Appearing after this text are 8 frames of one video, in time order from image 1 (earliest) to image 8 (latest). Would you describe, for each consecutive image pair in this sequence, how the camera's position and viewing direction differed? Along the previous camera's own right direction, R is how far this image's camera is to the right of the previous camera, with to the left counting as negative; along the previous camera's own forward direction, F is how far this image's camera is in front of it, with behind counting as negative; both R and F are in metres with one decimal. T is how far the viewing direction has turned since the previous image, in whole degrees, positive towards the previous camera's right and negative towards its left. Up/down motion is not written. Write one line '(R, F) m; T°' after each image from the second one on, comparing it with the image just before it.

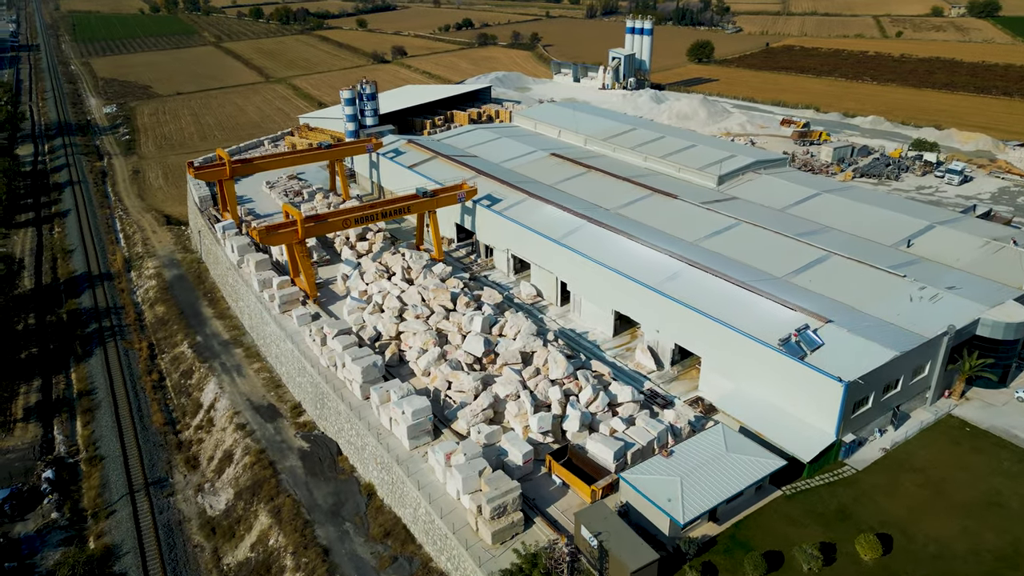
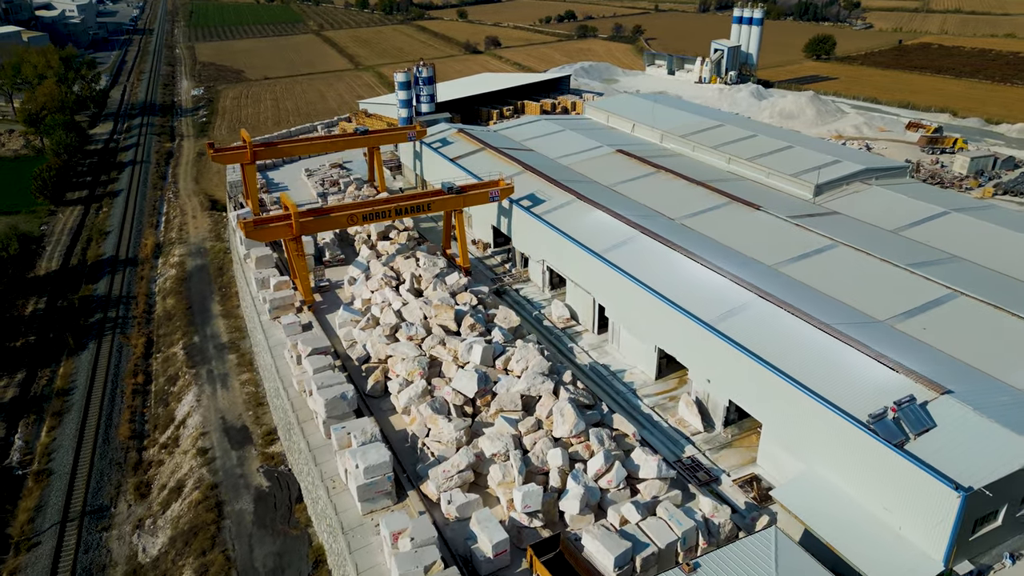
(+1.8, +4.0) m; -8°
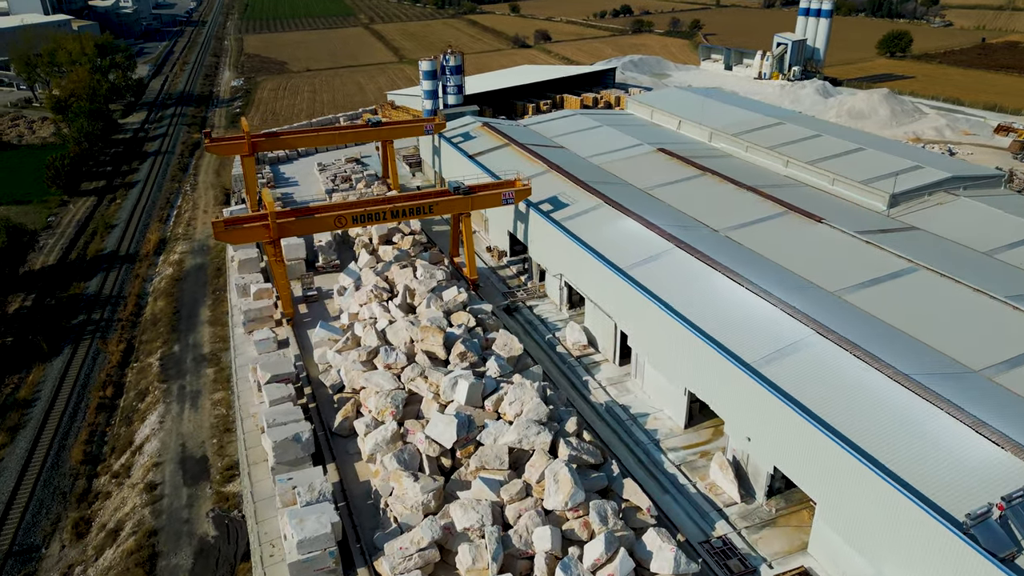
(+0.9, +2.8) m; -4°
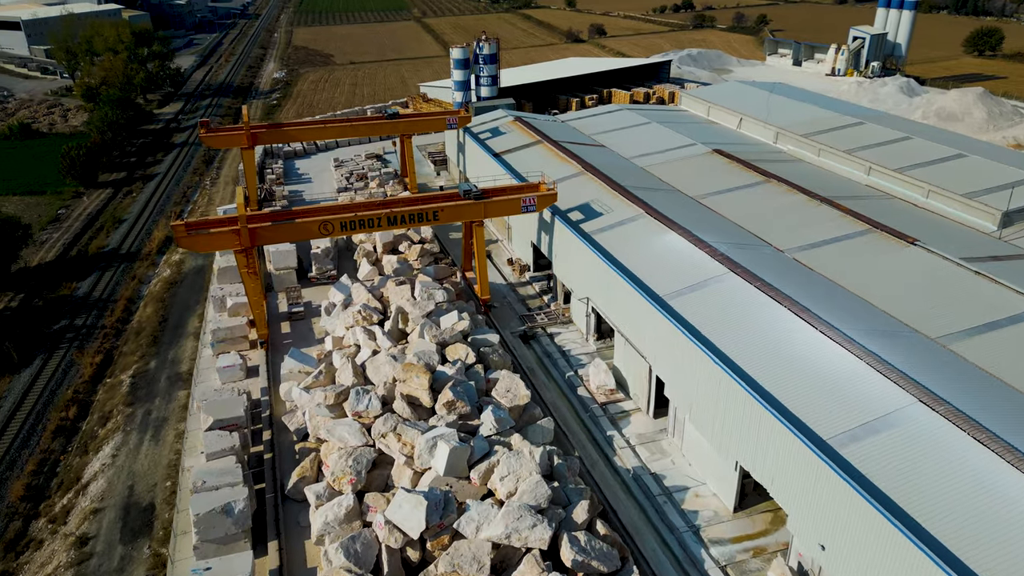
(+0.7, +2.9) m; -4°
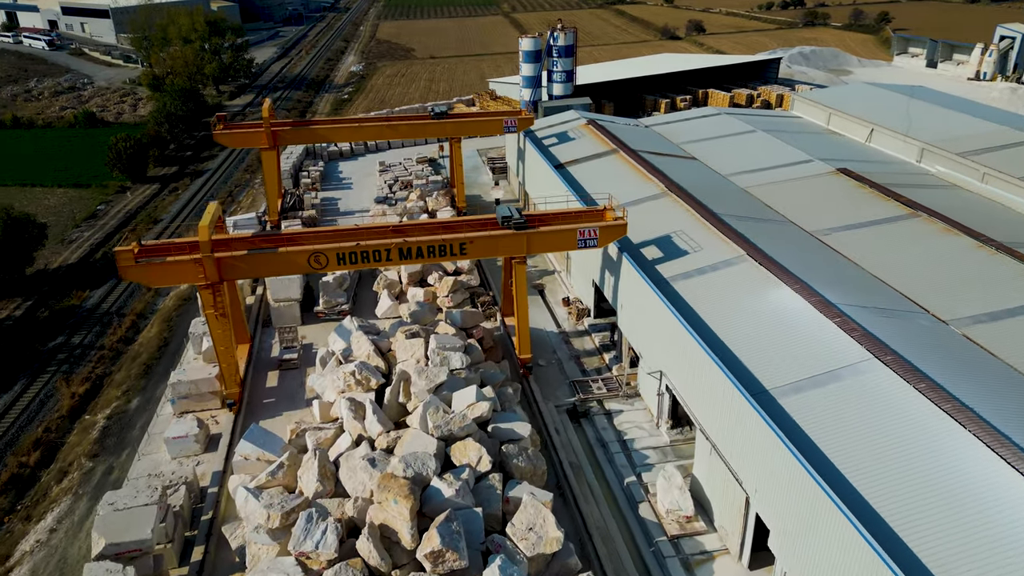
(+0.5, +3.6) m; -6°
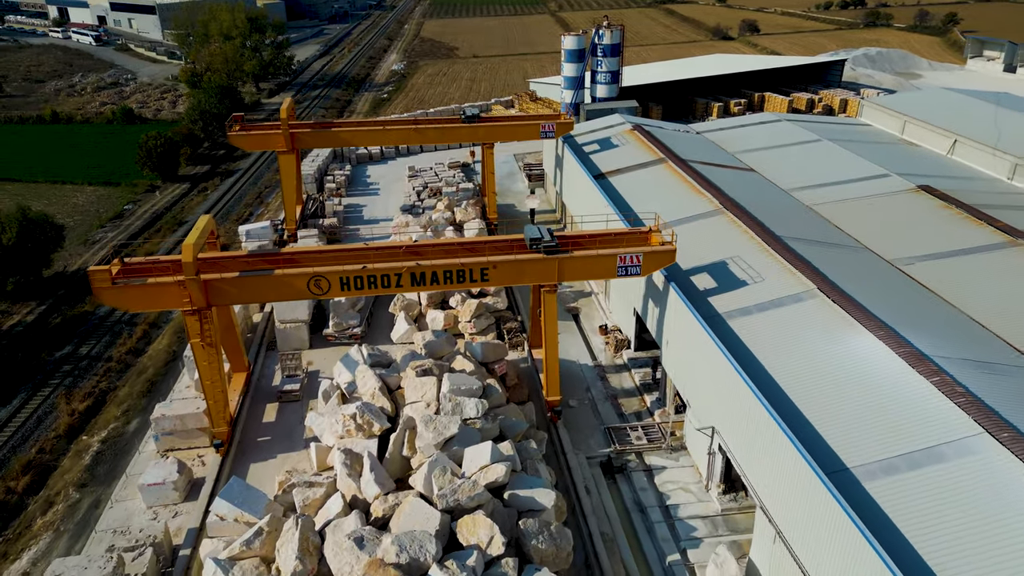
(+0.2, +1.5) m; -3°
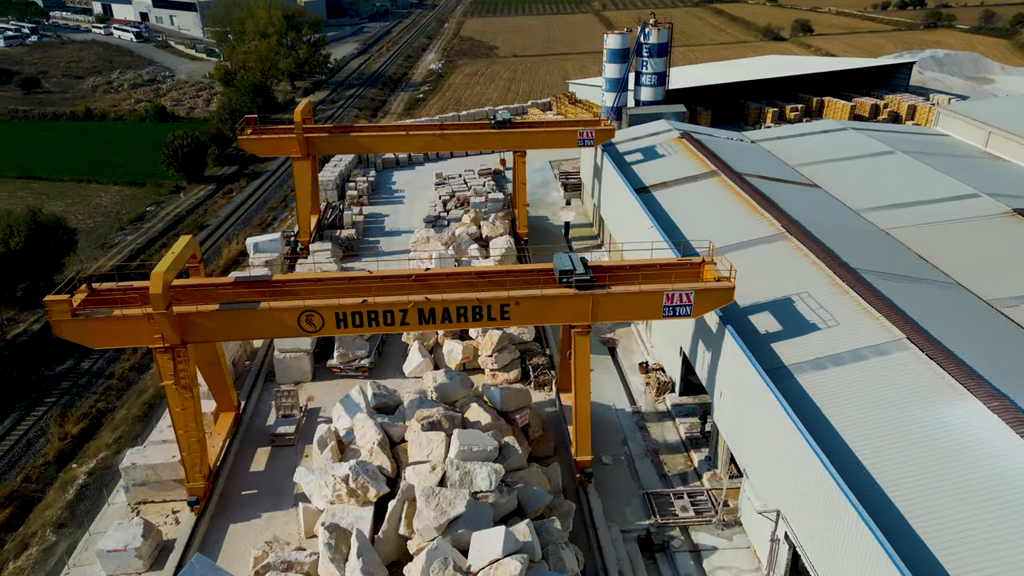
(+0.1, +1.5) m; -3°
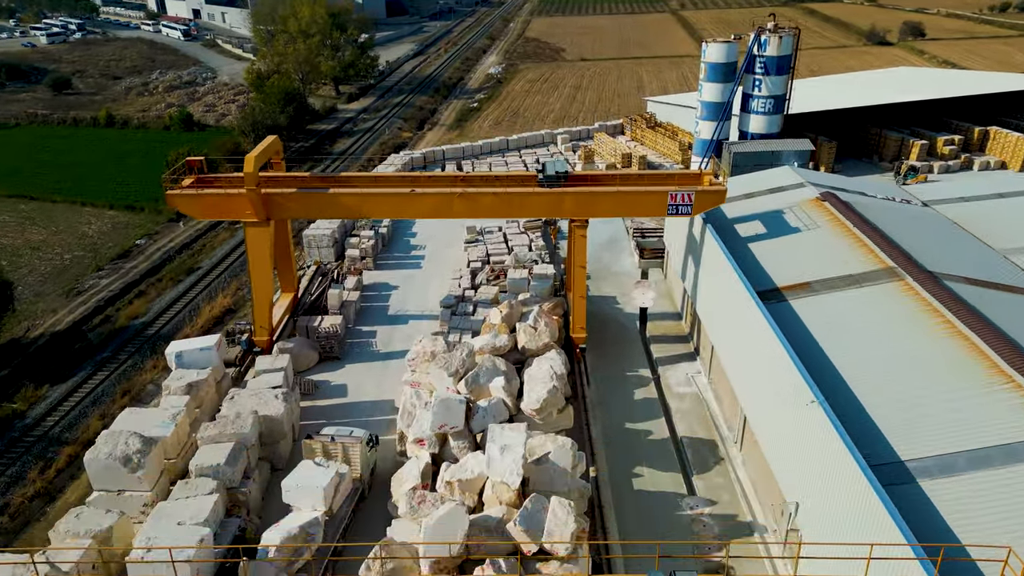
(+0.1, +4.9) m; -5°
